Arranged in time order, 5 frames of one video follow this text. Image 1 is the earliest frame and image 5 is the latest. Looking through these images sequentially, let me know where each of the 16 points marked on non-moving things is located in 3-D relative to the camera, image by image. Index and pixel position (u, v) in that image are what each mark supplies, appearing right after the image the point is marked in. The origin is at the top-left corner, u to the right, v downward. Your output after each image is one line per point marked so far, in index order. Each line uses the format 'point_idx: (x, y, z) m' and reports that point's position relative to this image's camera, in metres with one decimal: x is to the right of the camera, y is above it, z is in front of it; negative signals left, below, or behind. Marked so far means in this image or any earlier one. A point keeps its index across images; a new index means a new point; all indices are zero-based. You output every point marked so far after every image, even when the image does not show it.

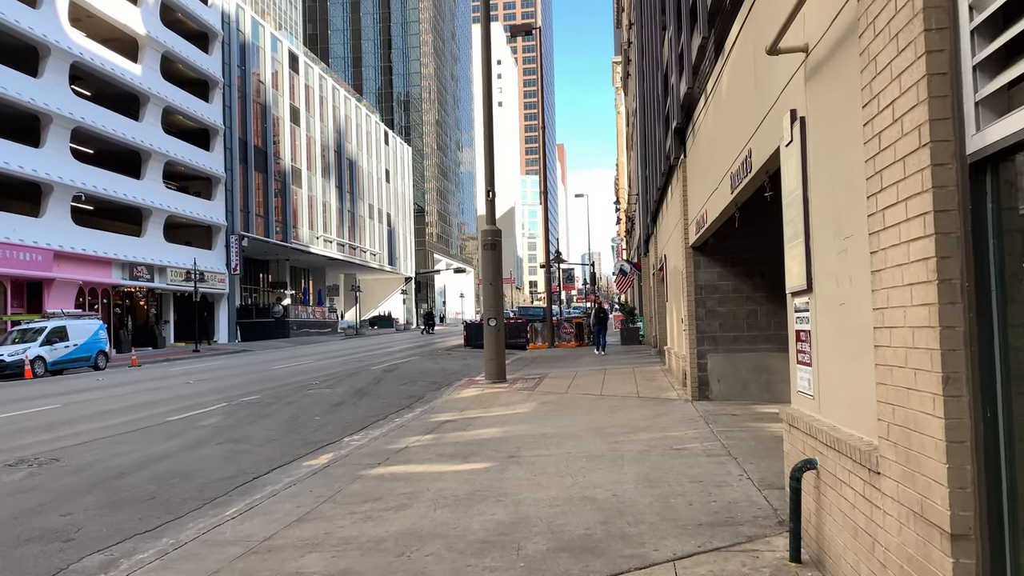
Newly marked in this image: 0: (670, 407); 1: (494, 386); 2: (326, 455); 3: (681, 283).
0: (+1.9, -1.4, +10.8) m
1: (-0.3, -1.6, +14.6) m
2: (-1.8, -1.6, +8.8) m
3: (+2.4, +0.1, +12.9) m
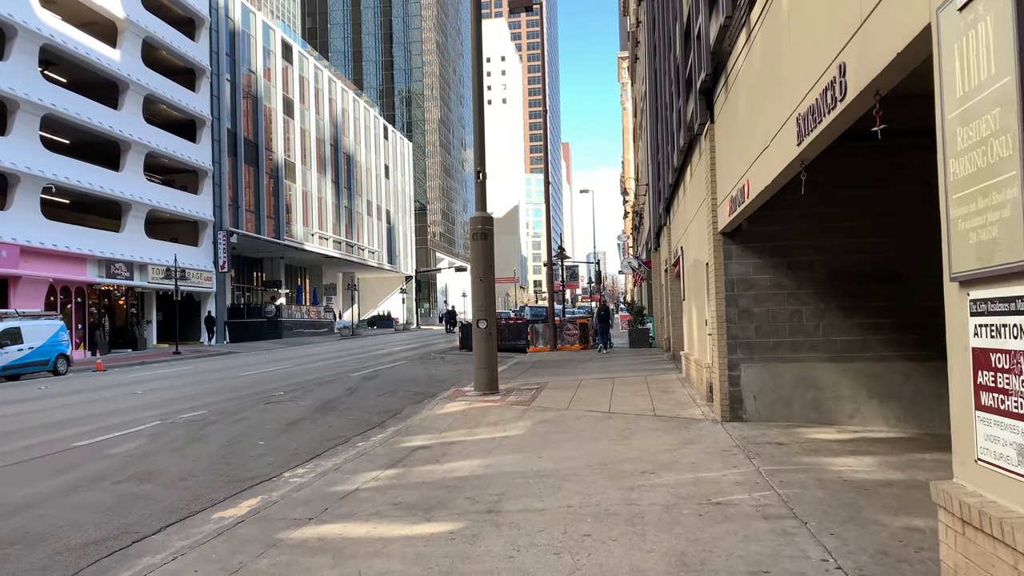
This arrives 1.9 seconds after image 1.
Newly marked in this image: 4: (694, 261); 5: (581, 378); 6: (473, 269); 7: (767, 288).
0: (+1.7, -1.4, +8.7) m
1: (-0.4, -1.5, +12.5) m
2: (-1.9, -1.6, +6.7) m
3: (+2.3, +0.1, +10.8) m
4: (+2.5, +0.4, +12.4) m
5: (+1.1, -1.5, +15.0) m
6: (-0.6, +0.3, +13.2) m
7: (+2.6, 0.0, +9.3) m
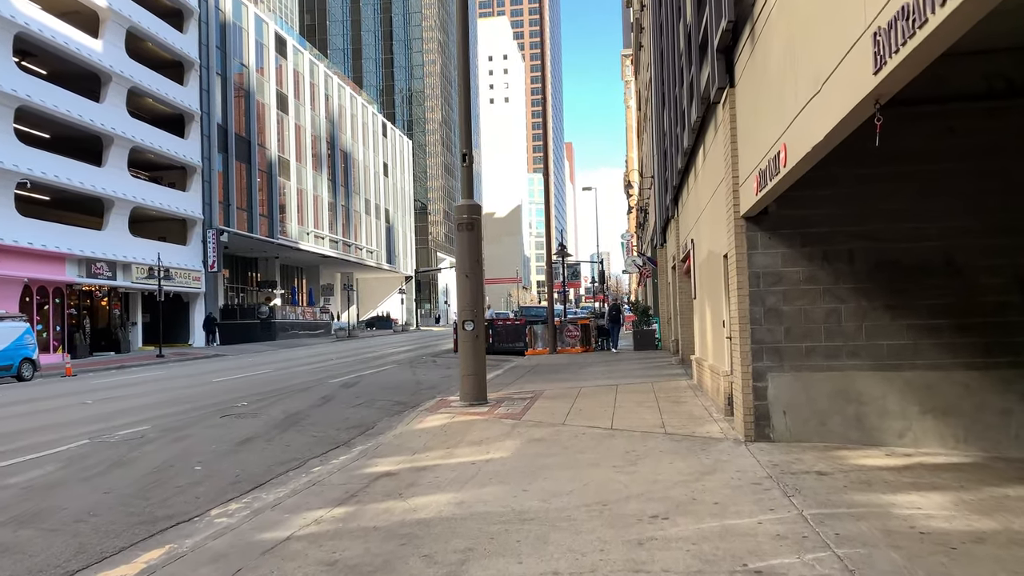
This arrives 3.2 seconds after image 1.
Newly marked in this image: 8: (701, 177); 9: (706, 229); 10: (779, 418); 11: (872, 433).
0: (+1.6, -1.3, +7.2) m
1: (-0.5, -1.5, +11.0) m
2: (-2.1, -1.5, +5.2) m
3: (+2.1, +0.2, +9.3) m
4: (+2.3, +0.4, +10.9) m
5: (+1.0, -1.4, +13.5) m
6: (-0.7, +0.3, +11.7) m
7: (+2.4, 0.0, +7.8) m
8: (+2.3, +1.4, +11.2) m
9: (+2.3, +0.7, +10.8) m
10: (+2.3, -1.1, +7.8) m
11: (+3.0, -1.2, +7.5) m
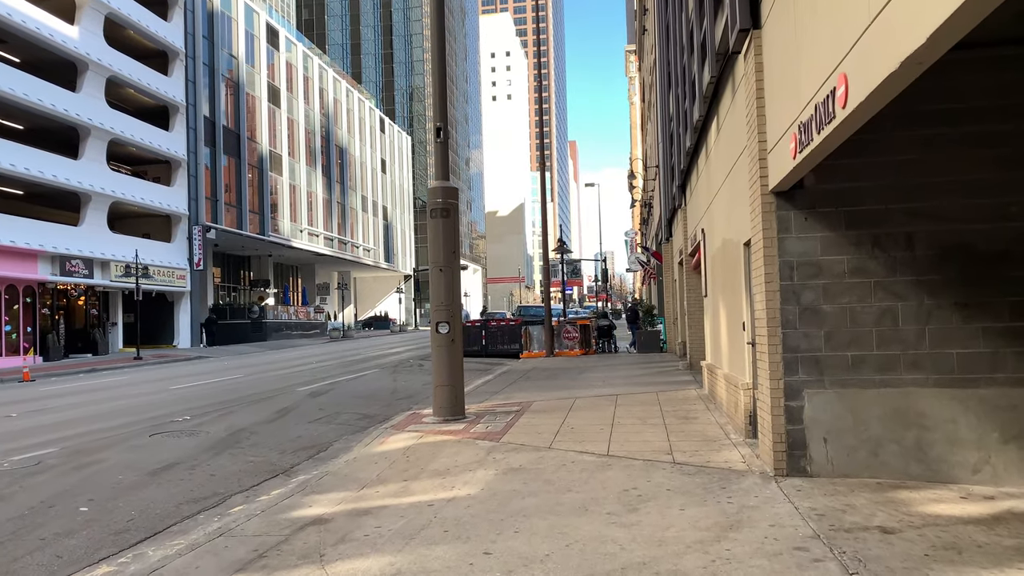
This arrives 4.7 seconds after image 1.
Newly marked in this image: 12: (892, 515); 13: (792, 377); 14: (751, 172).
0: (+1.4, -1.3, +5.5) m
1: (-0.7, -1.4, +9.4) m
2: (-2.3, -1.5, +3.6) m
3: (+1.9, +0.2, +7.6) m
4: (+2.1, +0.5, +9.2) m
5: (+0.8, -1.4, +11.8) m
6: (-0.9, +0.3, +10.1) m
7: (+2.2, +0.1, +6.2) m
8: (+2.1, +1.4, +9.6) m
9: (+2.1, +0.8, +9.2) m
10: (+2.1, -1.1, +6.1) m
11: (+2.7, -1.1, +5.9) m
12: (+2.1, -1.2, +5.1) m
13: (+1.9, -0.6, +6.2) m
14: (+1.7, +0.8, +6.6) m
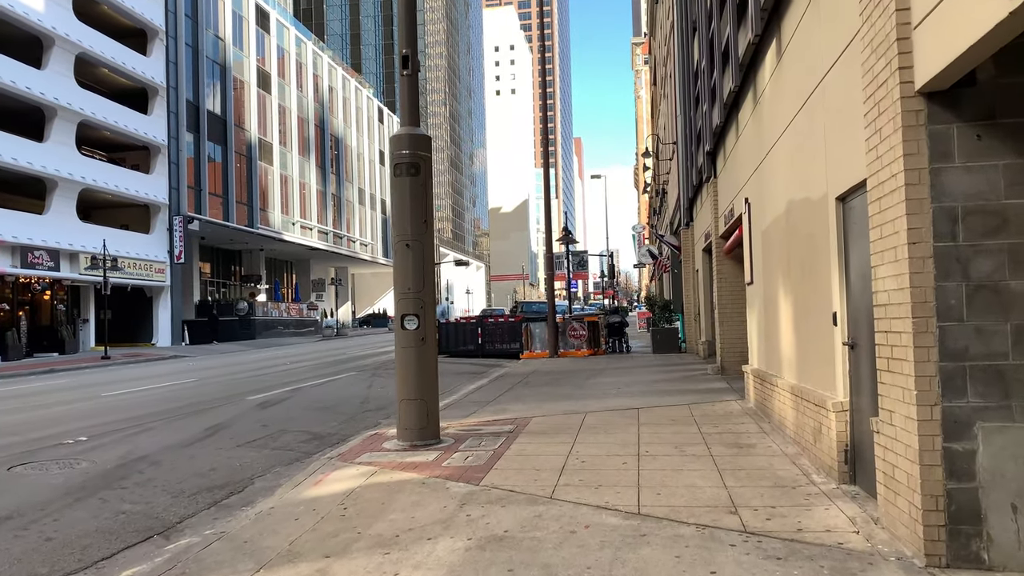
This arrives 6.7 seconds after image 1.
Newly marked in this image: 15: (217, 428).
0: (+1.3, -1.1, +3.1) m
1: (-0.8, -1.3, +6.9) m
2: (-2.4, -1.3, +1.1) m
3: (+1.8, +0.4, +5.1) m
4: (+2.0, +0.6, +6.7) m
5: (+0.7, -1.2, +9.4) m
6: (-1.0, +0.5, +7.6) m
7: (+2.1, +0.2, +3.7) m
8: (+2.0, +1.6, +7.1) m
9: (+2.0, +0.9, +6.7) m
10: (+2.0, -0.9, +3.6) m
11: (+2.6, -1.0, +3.4) m
12: (+2.0, -1.1, +2.6) m
13: (+1.8, -0.5, +3.7) m
14: (+1.6, +1.0, +4.1) m
15: (-2.9, -1.4, +9.0) m
